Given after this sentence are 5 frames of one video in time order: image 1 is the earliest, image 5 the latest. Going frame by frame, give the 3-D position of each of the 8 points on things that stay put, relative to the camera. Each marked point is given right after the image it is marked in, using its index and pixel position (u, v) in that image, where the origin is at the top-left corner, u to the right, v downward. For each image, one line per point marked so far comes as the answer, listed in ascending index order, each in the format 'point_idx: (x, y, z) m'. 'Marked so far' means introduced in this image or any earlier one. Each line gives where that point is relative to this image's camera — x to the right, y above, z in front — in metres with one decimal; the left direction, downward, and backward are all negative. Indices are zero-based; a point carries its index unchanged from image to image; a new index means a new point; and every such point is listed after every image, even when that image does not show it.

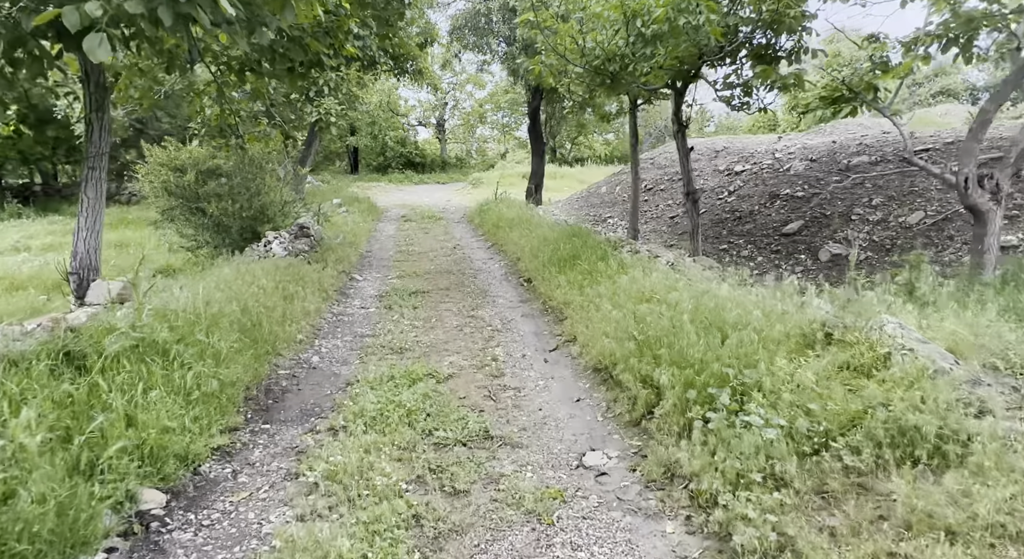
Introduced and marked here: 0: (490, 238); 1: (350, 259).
0: (-0.4, +0.7, +11.5) m
1: (-2.3, +0.3, +9.4) m
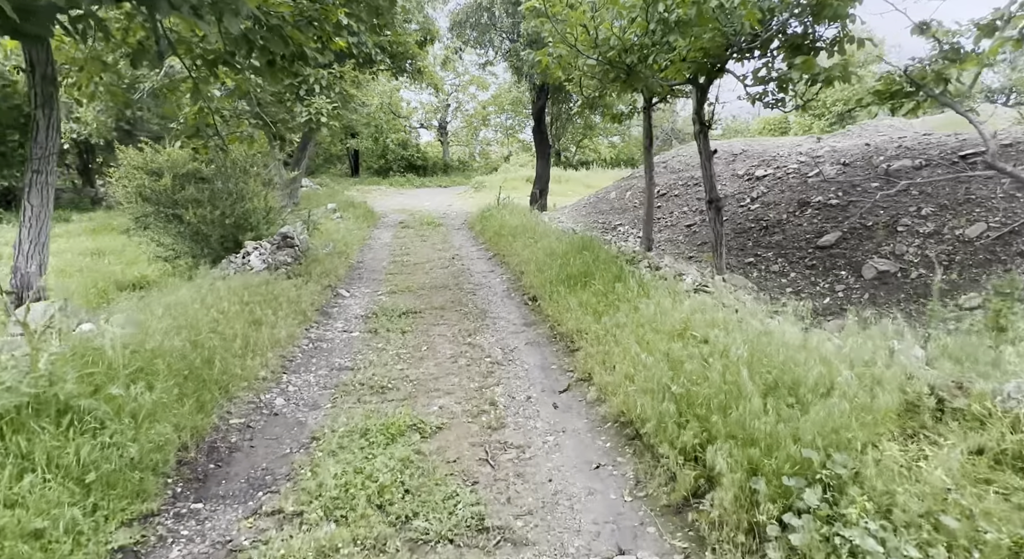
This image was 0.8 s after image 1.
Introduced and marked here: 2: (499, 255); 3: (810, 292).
0: (-0.3, +0.5, +10.6) m
1: (-2.2, +0.1, +8.6) m
2: (-0.2, +0.4, +9.9) m
3: (+2.8, -0.1, +6.4) m
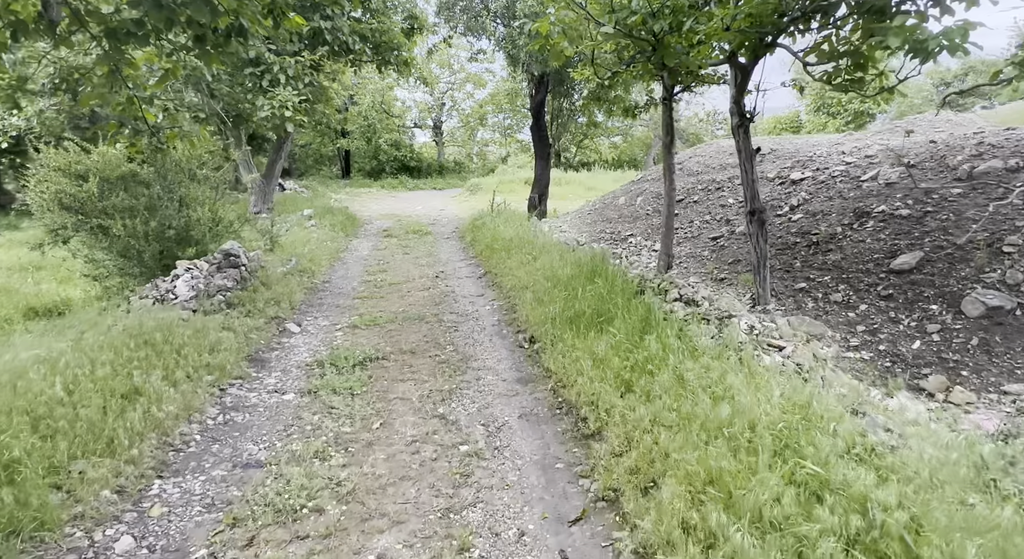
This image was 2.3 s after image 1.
0: (-0.4, +0.2, +9.1) m
1: (-2.3, -0.2, +7.1) m
2: (-0.3, +0.1, +8.4) m
3: (+2.8, -0.4, +4.9) m
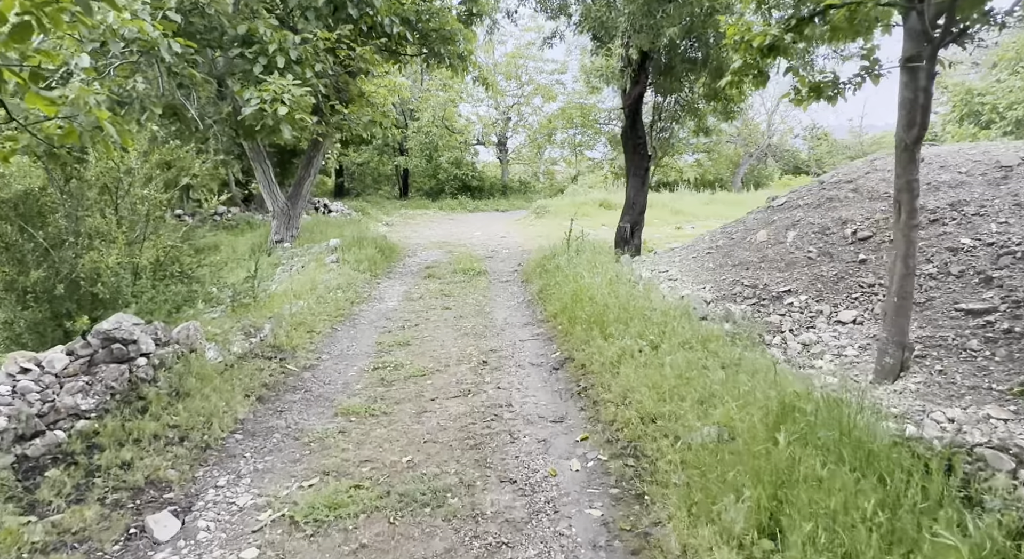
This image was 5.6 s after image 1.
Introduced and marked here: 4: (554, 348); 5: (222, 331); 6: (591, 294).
0: (+0.4, -0.5, +5.7) m
1: (-1.7, -0.8, +3.8) m
2: (+0.5, -0.6, +5.0) m
3: (+3.1, -1.0, +1.2) m
4: (+0.4, -0.6, +5.6) m
5: (-2.3, -0.4, +5.4) m
6: (+0.7, -0.1, +6.0) m
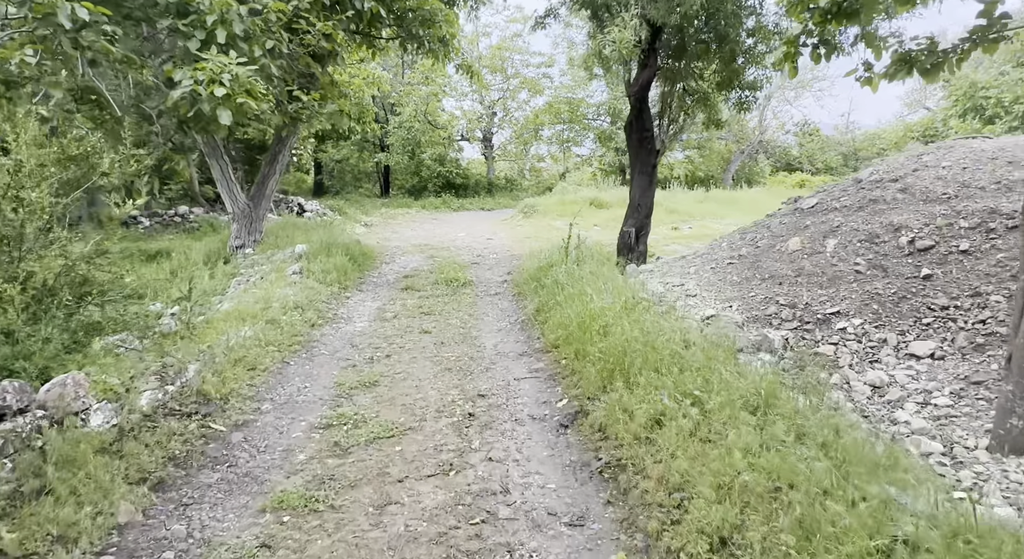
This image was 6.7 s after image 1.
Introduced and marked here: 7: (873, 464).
0: (+0.4, -0.7, +4.5) m
1: (-1.7, -1.0, +2.6) m
2: (+0.4, -0.8, +3.8) m
3: (+3.2, -1.2, 0.0) m
4: (+0.3, -0.7, +4.4) m
5: (-2.4, -0.6, +4.1) m
6: (+0.7, -0.3, +4.8) m
7: (+1.3, -0.6, +2.4) m
